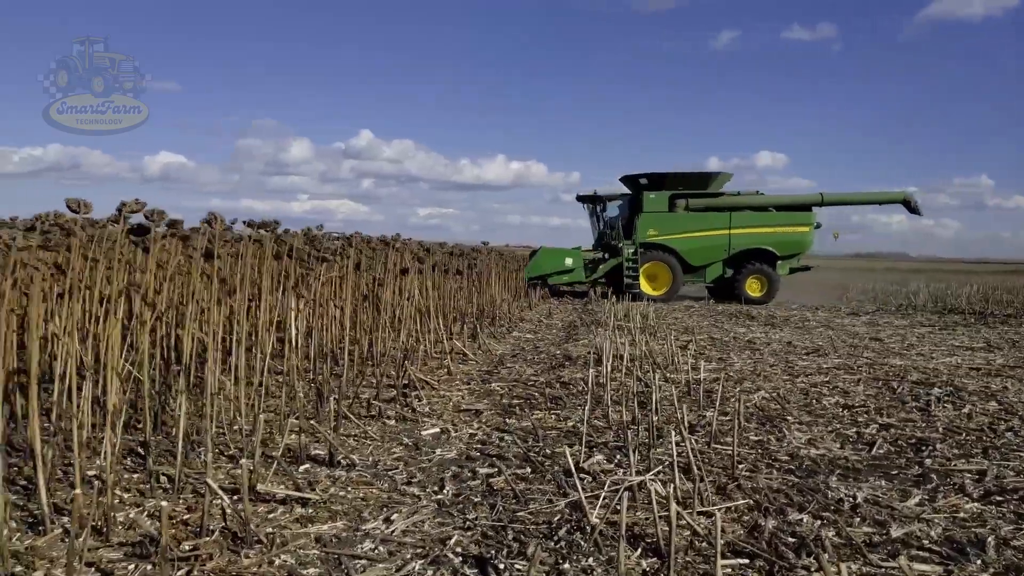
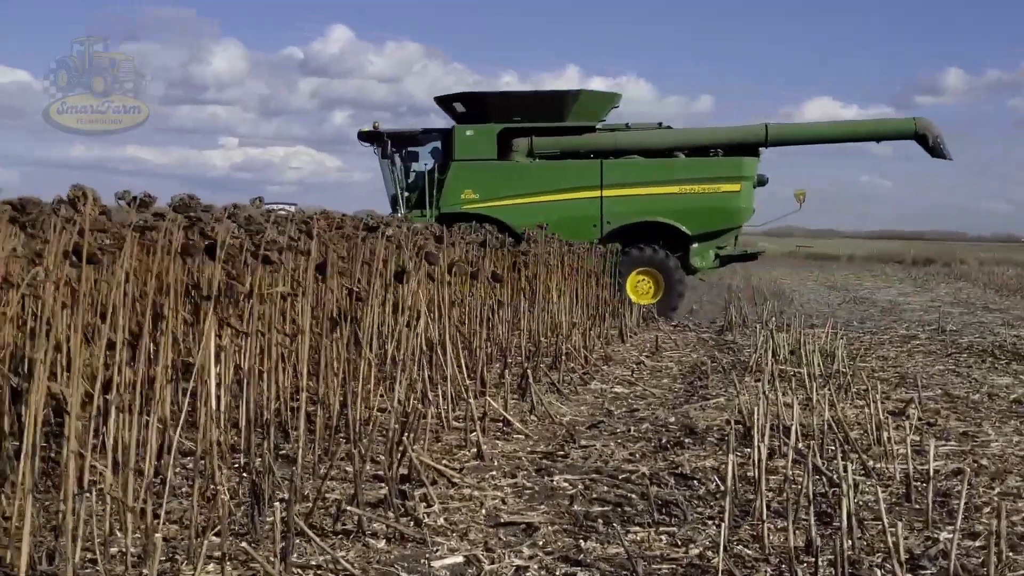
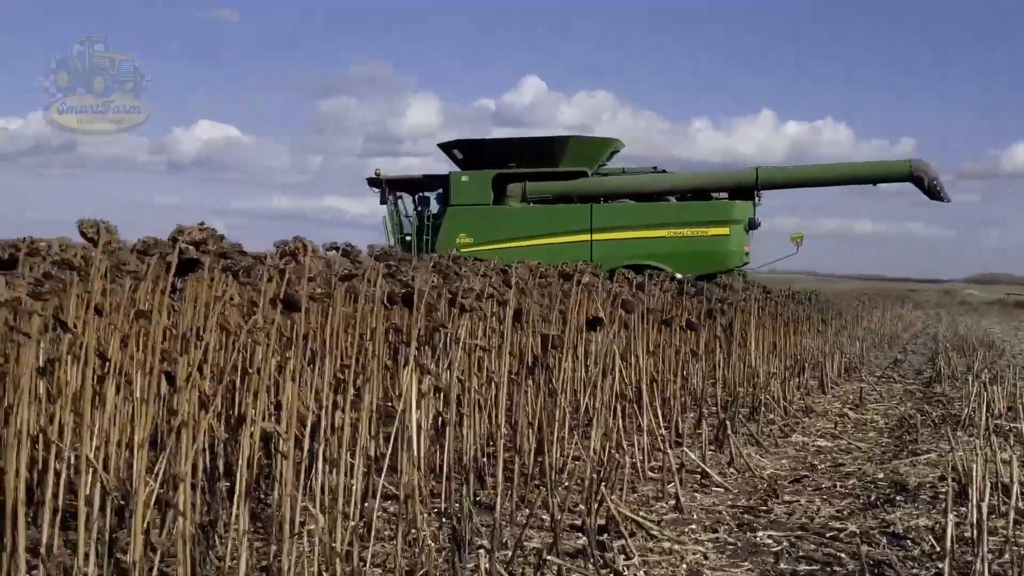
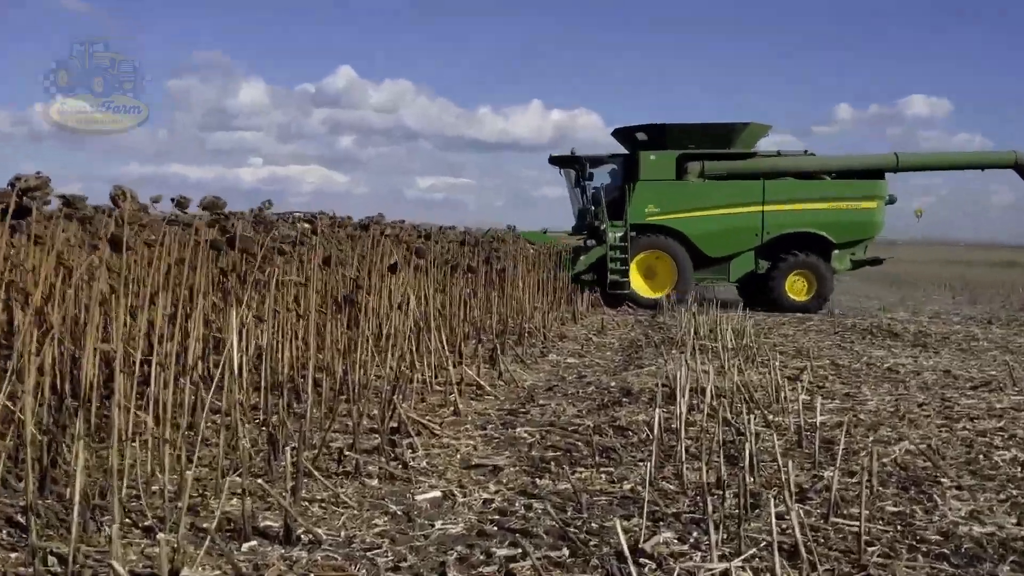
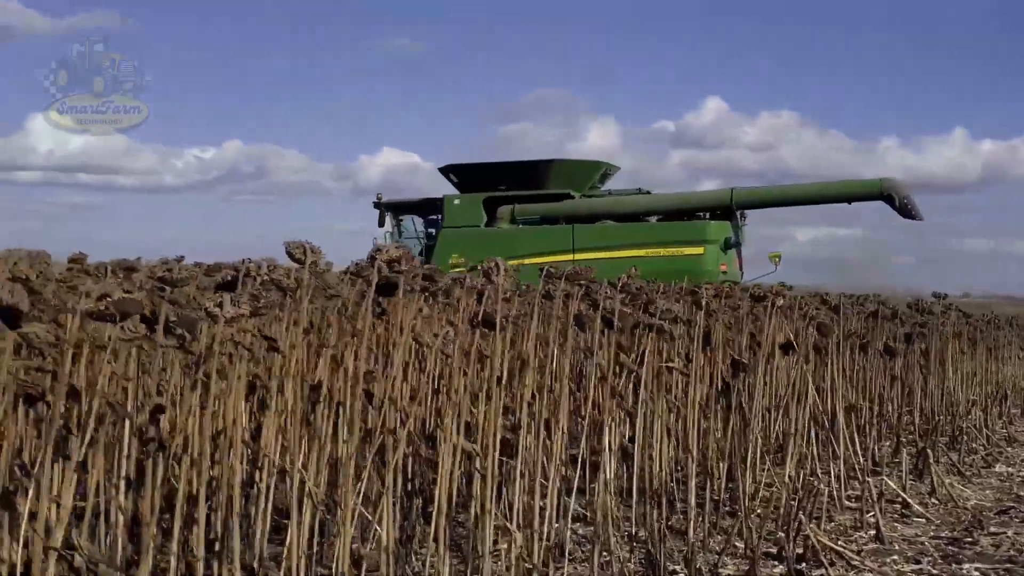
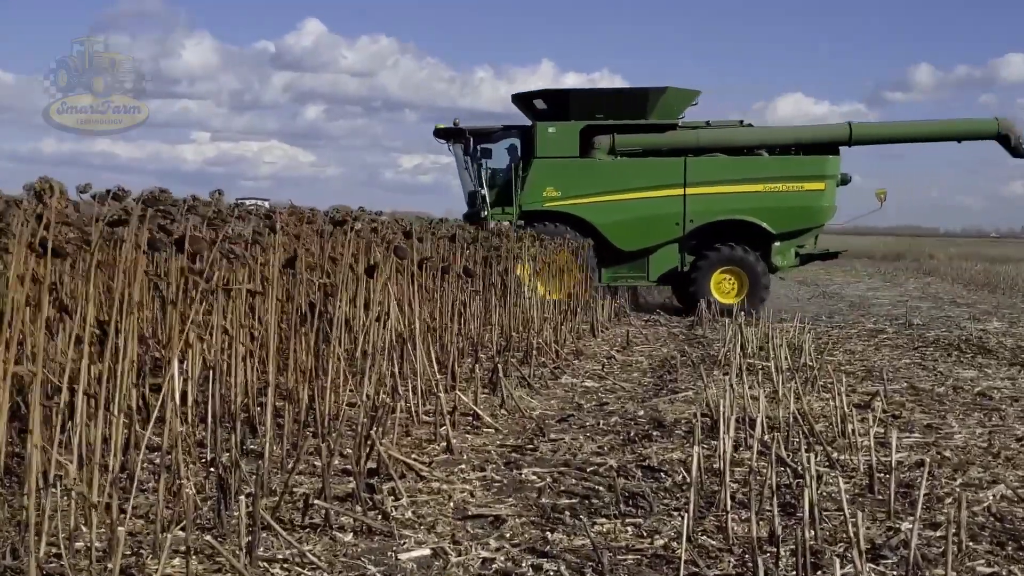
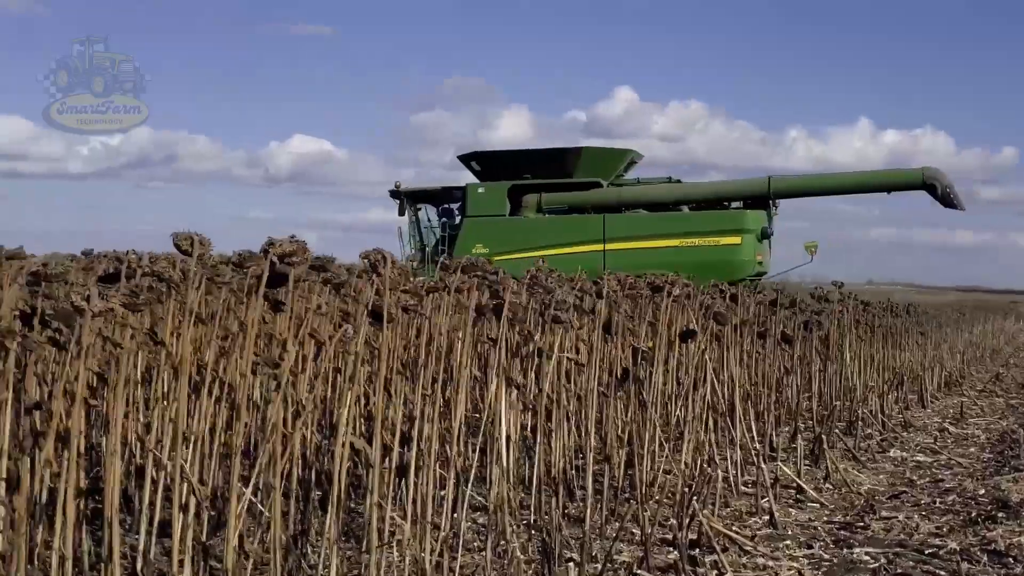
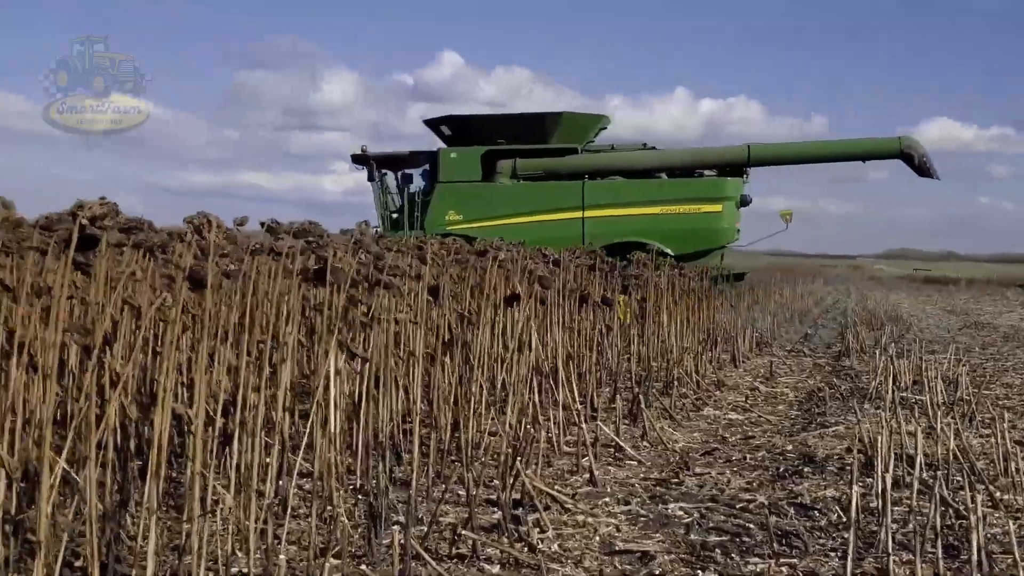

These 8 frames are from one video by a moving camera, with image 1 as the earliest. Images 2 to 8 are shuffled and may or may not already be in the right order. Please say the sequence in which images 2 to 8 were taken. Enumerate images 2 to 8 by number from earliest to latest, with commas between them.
4, 6, 2, 8, 3, 7, 5
